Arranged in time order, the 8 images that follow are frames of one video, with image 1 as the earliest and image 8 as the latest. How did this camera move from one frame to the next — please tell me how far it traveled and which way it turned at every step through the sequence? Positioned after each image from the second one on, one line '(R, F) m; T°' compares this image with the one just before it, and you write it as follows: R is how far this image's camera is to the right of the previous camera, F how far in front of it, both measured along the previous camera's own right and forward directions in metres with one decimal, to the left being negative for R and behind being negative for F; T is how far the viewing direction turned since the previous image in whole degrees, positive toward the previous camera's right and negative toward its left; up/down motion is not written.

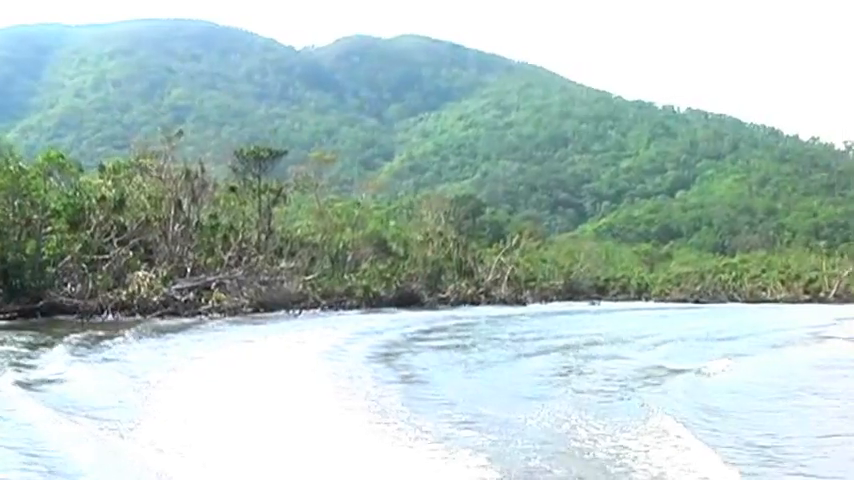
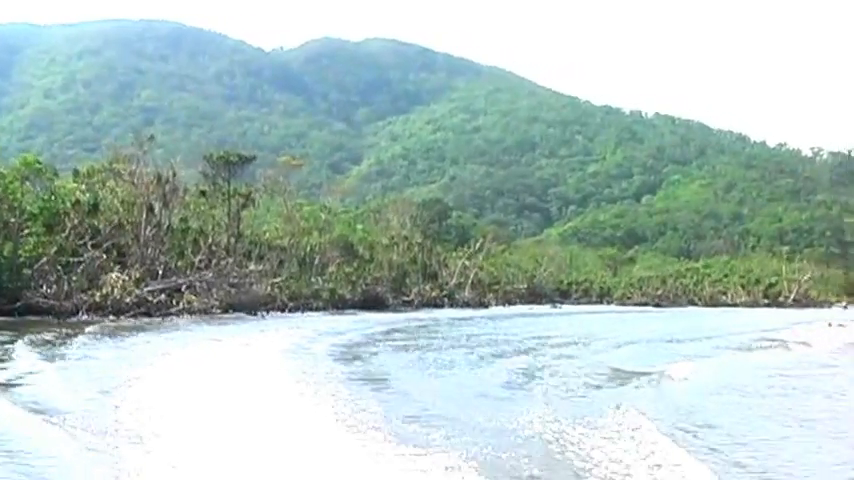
(+5.6, -2.5) m; -5°
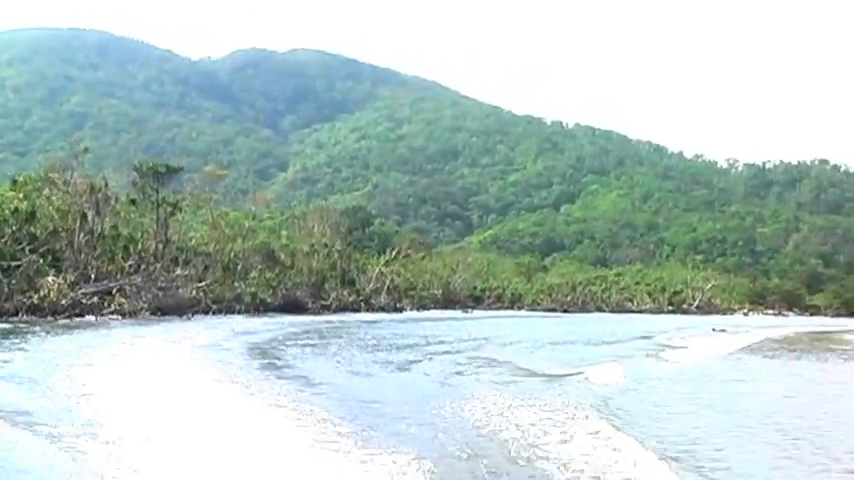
(+0.3, -3.4) m; +3°
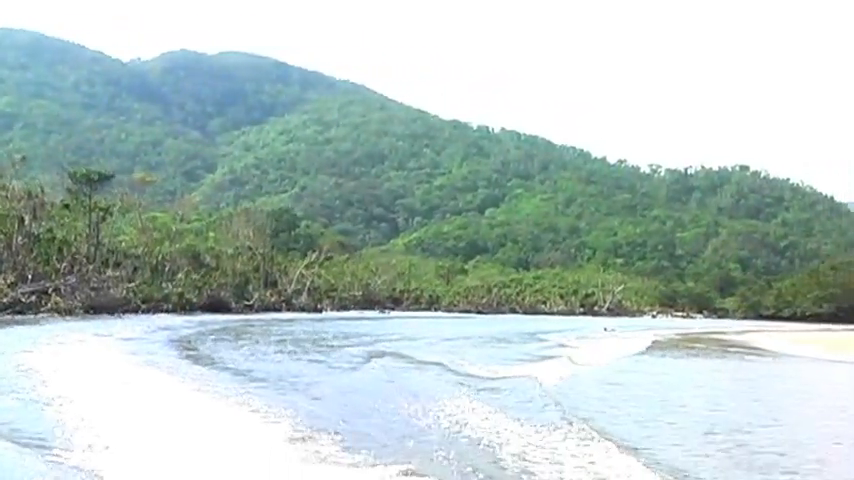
(+0.6, -3.8) m; +3°
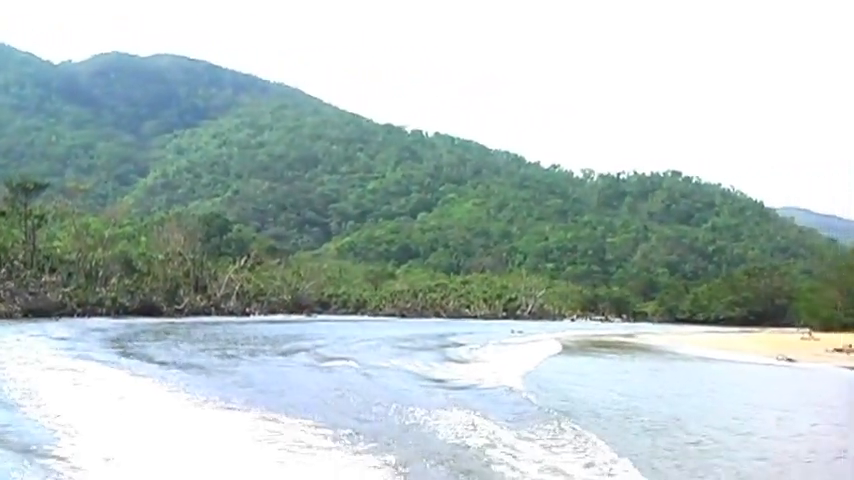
(+0.8, -3.6) m; +3°
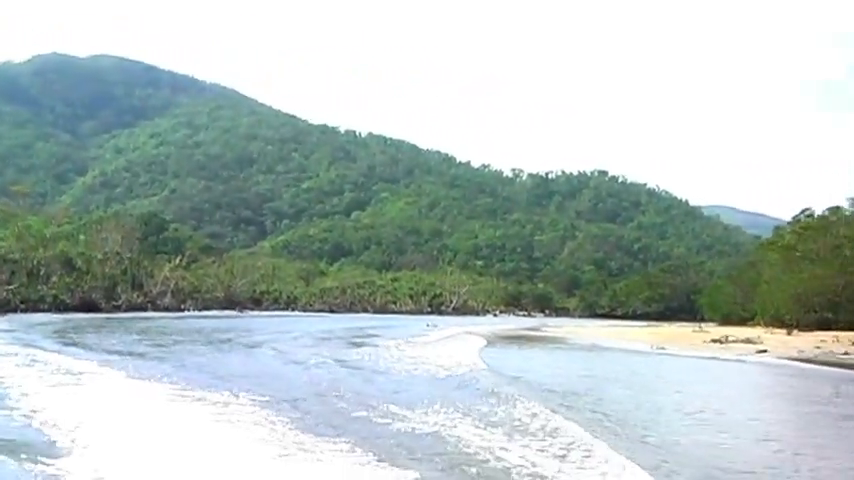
(+0.5, -4.8) m; +3°
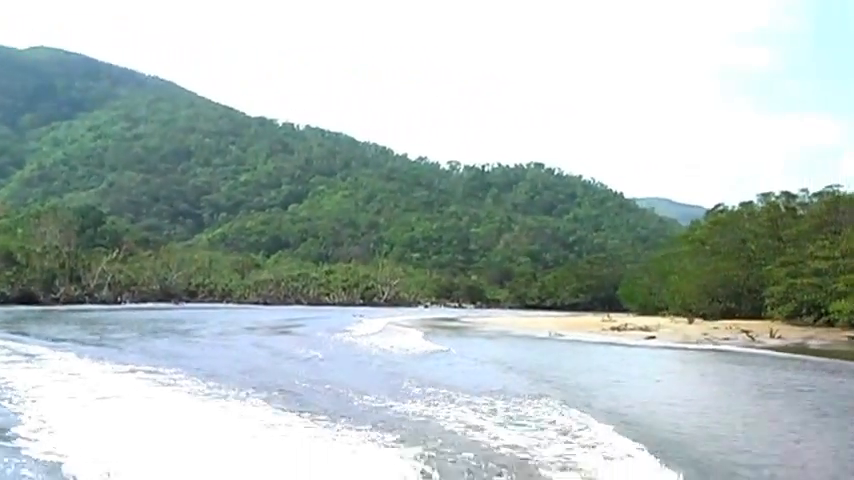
(+0.7, -3.2) m; +3°
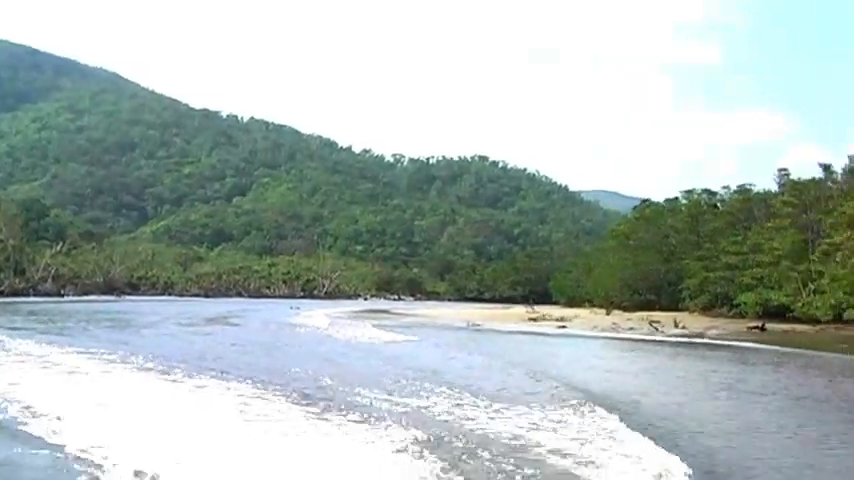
(+0.7, -2.7) m; +2°
